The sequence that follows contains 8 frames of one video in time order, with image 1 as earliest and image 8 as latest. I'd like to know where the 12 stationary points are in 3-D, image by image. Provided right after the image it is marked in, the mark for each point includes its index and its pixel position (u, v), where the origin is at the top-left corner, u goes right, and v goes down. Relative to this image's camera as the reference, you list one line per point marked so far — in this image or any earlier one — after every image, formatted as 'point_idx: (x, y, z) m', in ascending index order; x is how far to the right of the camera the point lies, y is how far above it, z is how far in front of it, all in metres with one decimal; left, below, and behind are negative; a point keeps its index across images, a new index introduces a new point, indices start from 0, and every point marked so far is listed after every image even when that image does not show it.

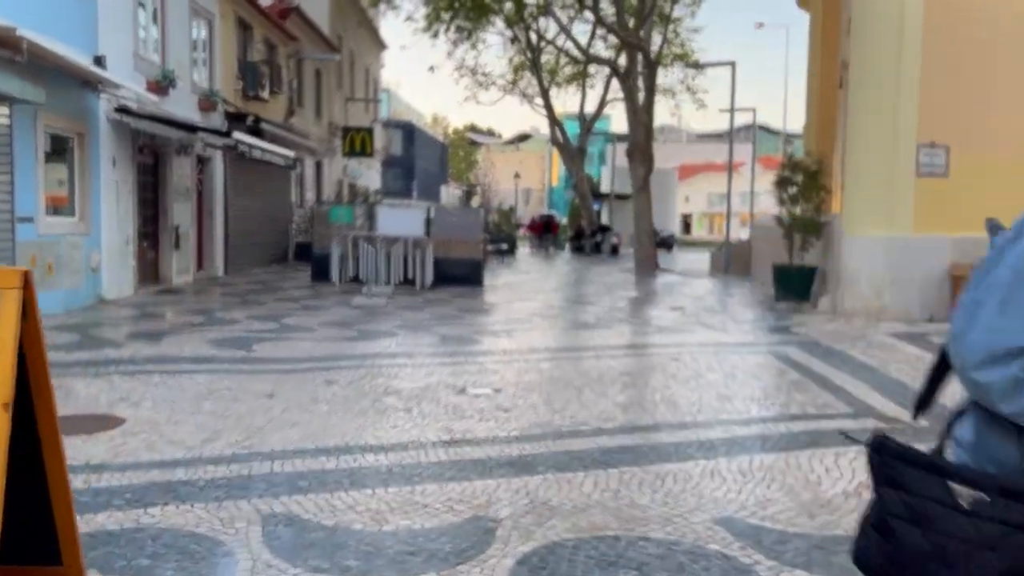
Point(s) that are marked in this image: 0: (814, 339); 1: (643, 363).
0: (+3.7, -0.6, +10.5) m
1: (+1.3, -0.7, +8.4) m
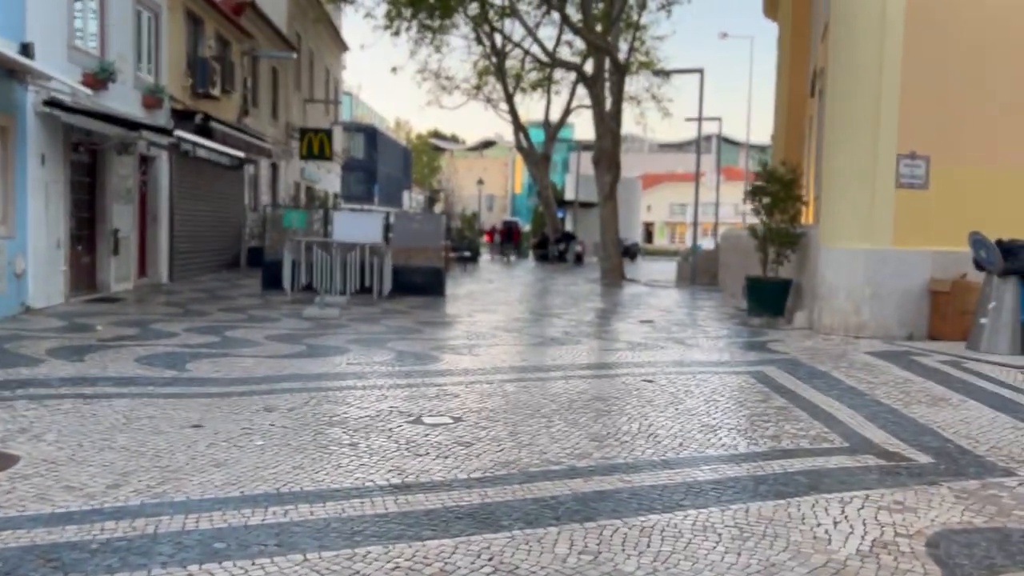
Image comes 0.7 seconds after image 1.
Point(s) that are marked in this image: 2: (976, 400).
0: (+3.3, -0.8, +9.9) m
1: (+0.9, -0.9, +7.7) m
2: (+4.2, -1.0, +7.6) m
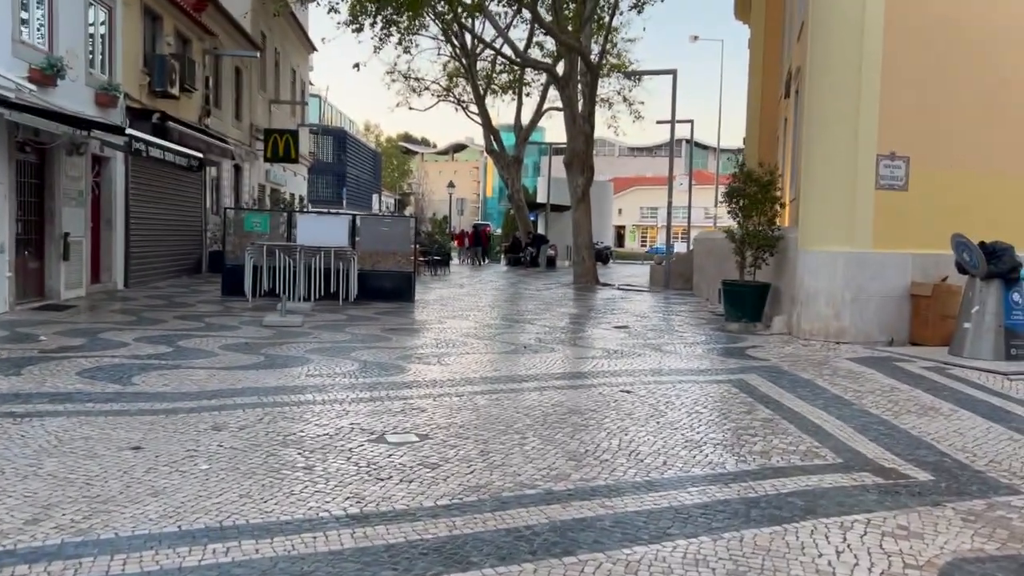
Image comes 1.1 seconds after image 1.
0: (+3.0, -0.9, +9.6) m
1: (+0.7, -0.9, +7.3) m
2: (+3.9, -1.1, +7.3) m
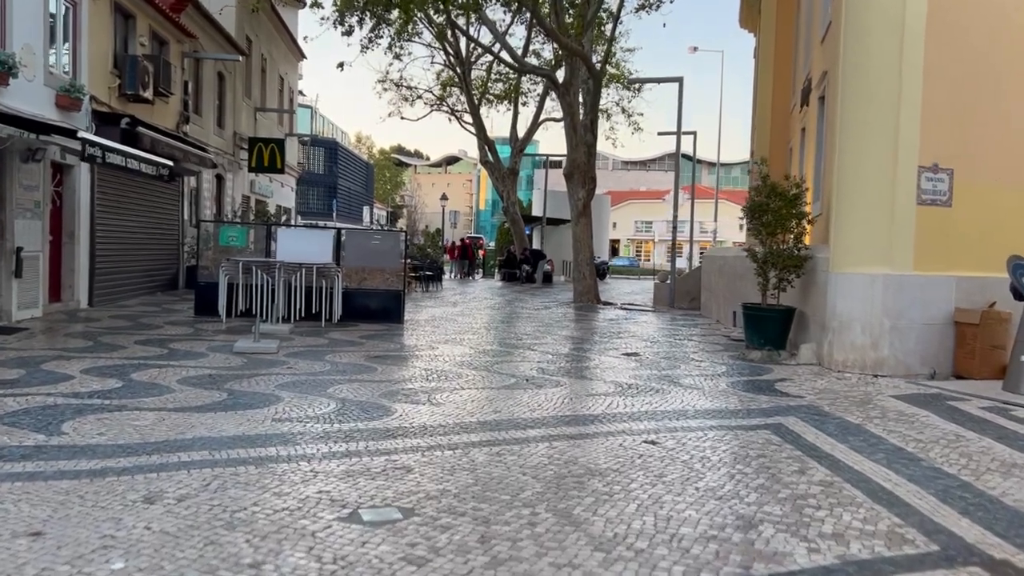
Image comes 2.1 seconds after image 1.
0: (+3.0, -1.2, +8.4) m
1: (+0.7, -1.2, +6.1) m
2: (+4.0, -1.3, +6.2) m
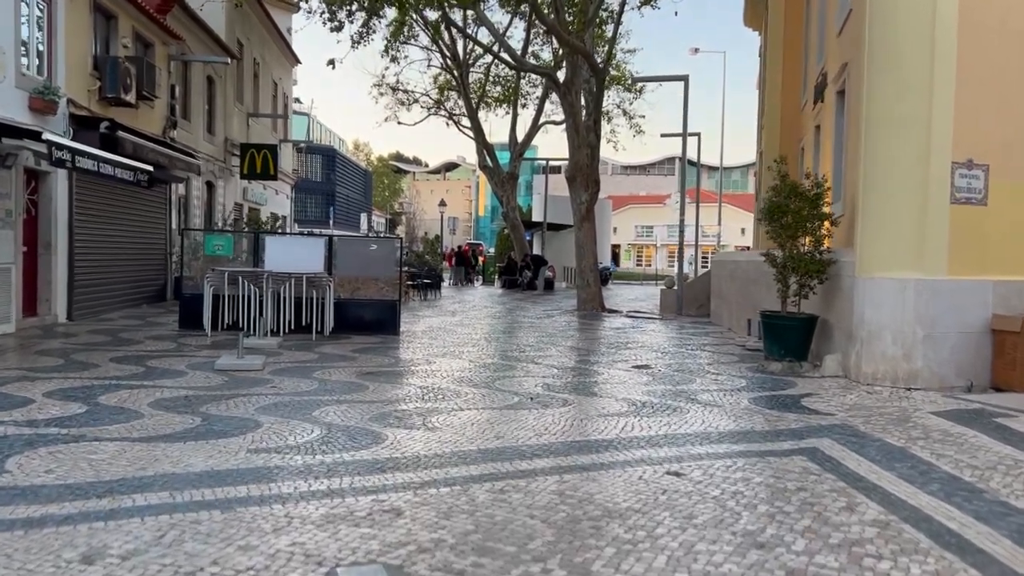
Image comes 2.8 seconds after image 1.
0: (+3.0, -1.2, +7.7) m
1: (+0.7, -1.2, +5.3) m
2: (+4.0, -1.3, +5.4) m
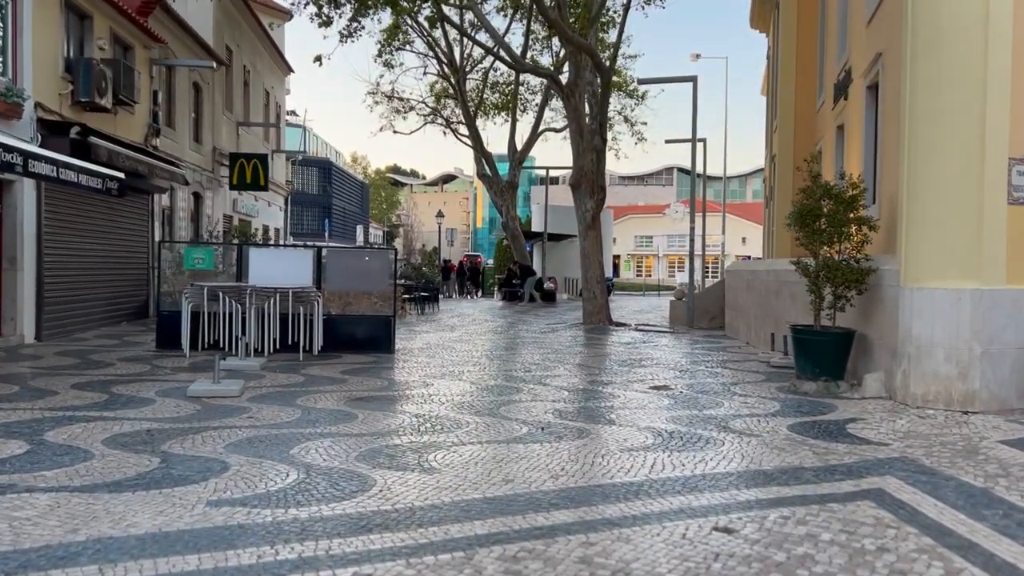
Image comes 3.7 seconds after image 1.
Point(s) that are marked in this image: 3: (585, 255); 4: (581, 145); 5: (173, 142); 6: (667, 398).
0: (+3.1, -1.3, +6.7) m
1: (+0.8, -1.3, +4.3) m
2: (+4.1, -1.4, +4.4) m
3: (+1.5, +0.7, +17.6) m
4: (+1.4, +2.9, +17.2) m
5: (-7.8, +3.4, +19.6) m
6: (+1.7, -1.2, +9.3) m
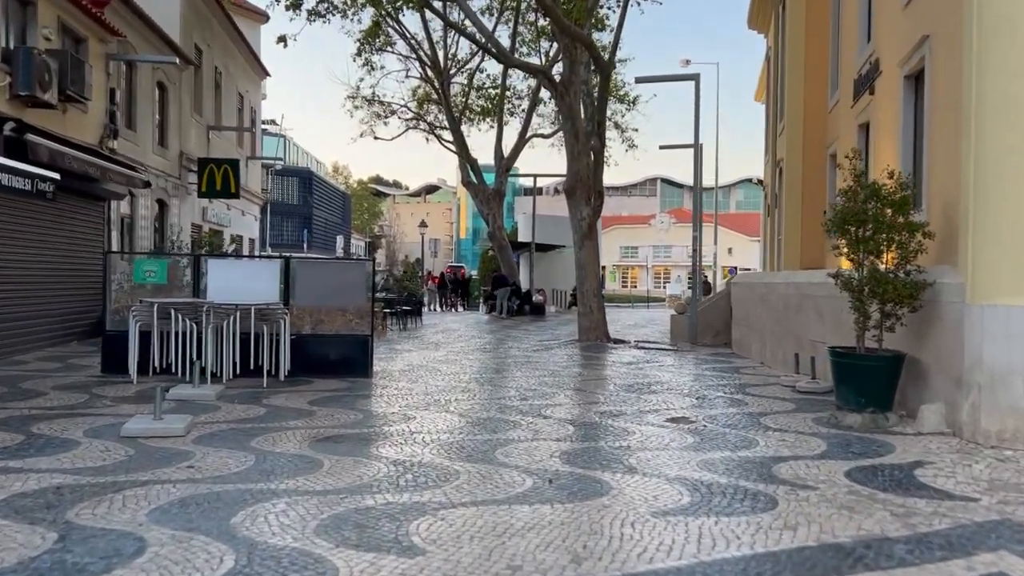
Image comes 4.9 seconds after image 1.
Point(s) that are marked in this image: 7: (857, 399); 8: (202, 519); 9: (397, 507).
0: (+3.1, -1.4, +5.3) m
1: (+0.9, -1.4, +2.9) m
2: (+4.1, -1.5, +3.1) m
3: (+1.3, +0.4, +16.2) m
4: (+1.2, +2.6, +15.9) m
5: (-8.1, +3.1, +18.1) m
6: (+1.7, -1.4, +7.9) m
7: (+3.4, -1.1, +8.2) m
8: (-1.8, -1.4, +5.1) m
9: (-0.7, -1.4, +5.4) m
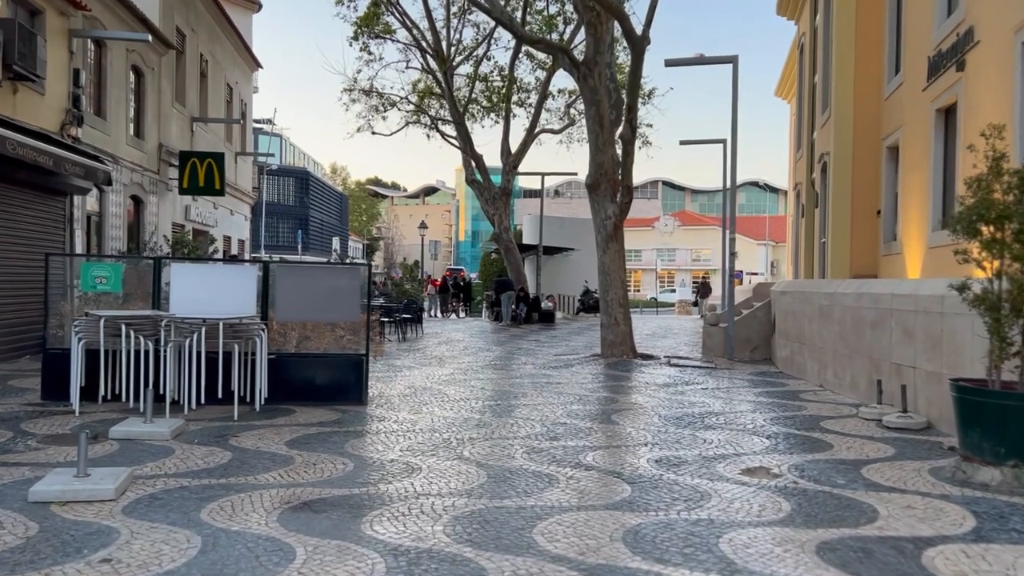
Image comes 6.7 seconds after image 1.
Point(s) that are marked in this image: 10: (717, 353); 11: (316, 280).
0: (+3.4, -1.6, +3.5) m
1: (+1.2, -1.5, +1.1) m
2: (+4.4, -1.6, +1.2) m
3: (+1.6, +0.3, +14.4) m
4: (+1.4, +2.5, +14.0) m
5: (-7.8, +3.0, +16.2) m
6: (+1.9, -1.5, +6.0) m
7: (+3.6, -1.2, +6.4) m
8: (-1.6, -1.5, +3.2) m
9: (-0.5, -1.5, +3.5) m
10: (+3.7, -1.2, +15.4) m
11: (-2.2, +0.1, +9.5) m
